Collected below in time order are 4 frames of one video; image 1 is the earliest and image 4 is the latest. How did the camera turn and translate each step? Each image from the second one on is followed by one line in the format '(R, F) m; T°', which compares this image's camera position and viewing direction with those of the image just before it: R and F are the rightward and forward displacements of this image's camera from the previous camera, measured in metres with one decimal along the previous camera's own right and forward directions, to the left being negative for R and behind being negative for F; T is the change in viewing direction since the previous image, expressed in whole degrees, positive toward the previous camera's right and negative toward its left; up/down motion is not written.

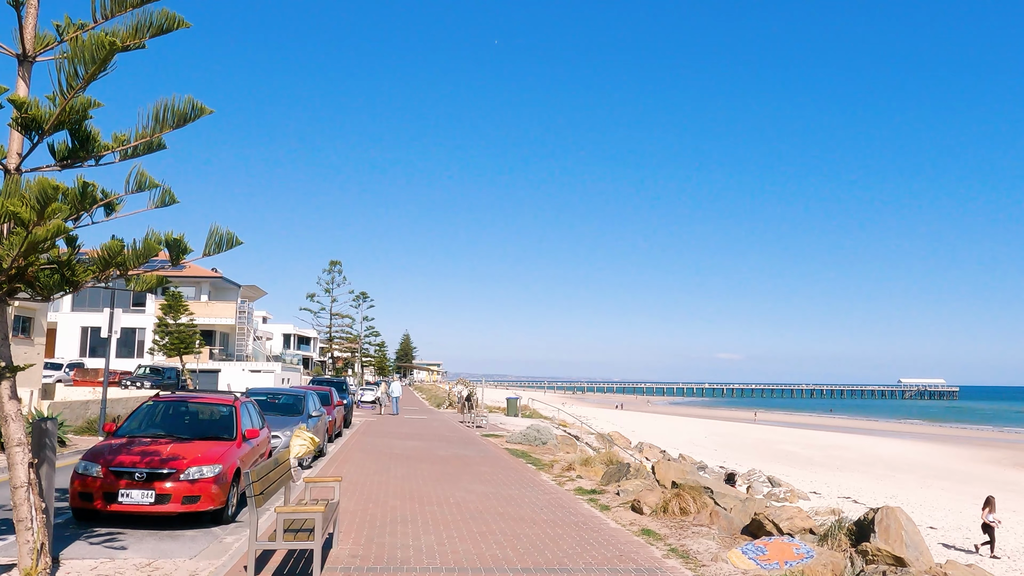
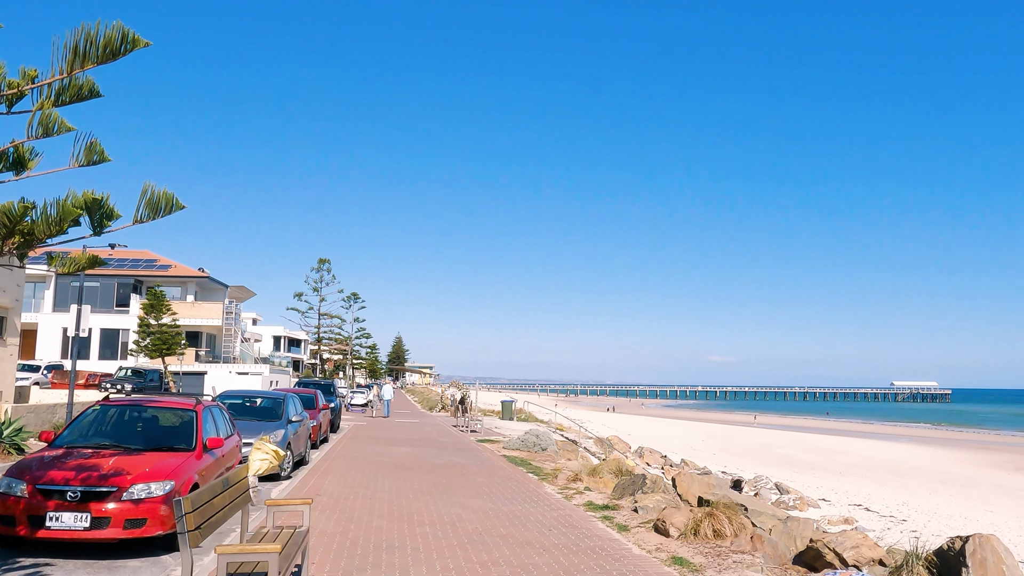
(-0.1, +1.3) m; +1°
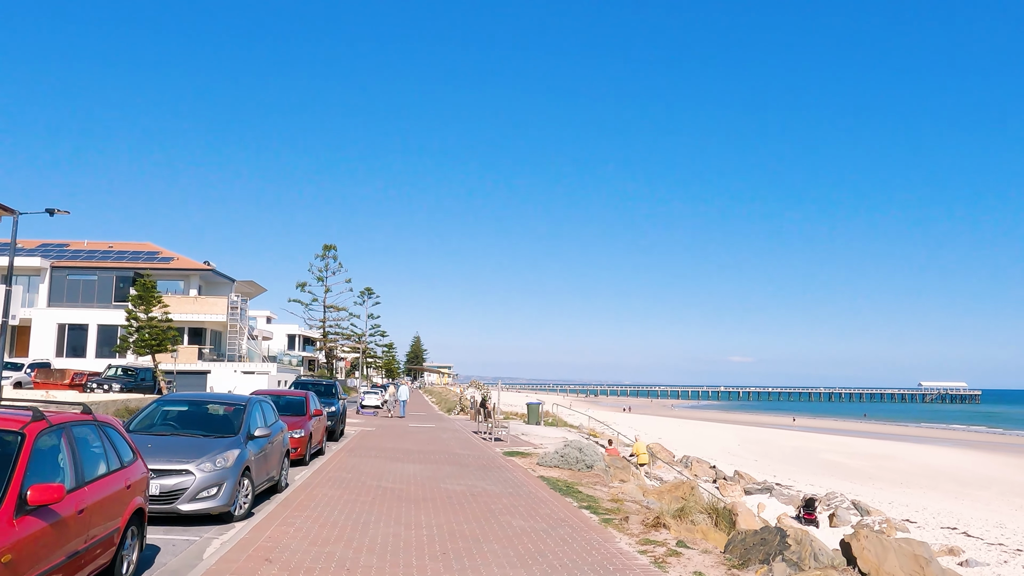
(-0.4, +3.9) m; -1°
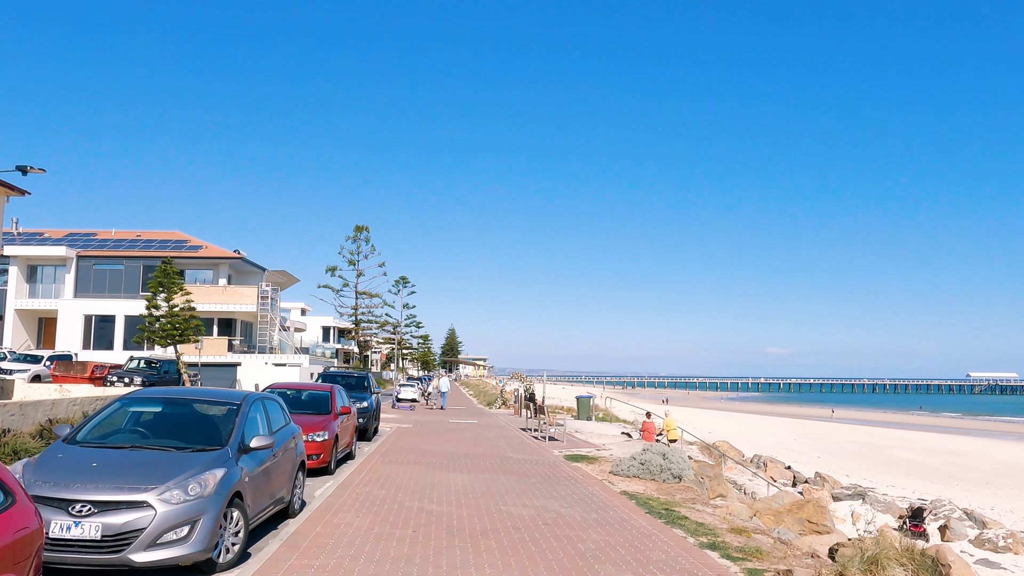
(-0.6, +2.9) m; -3°
